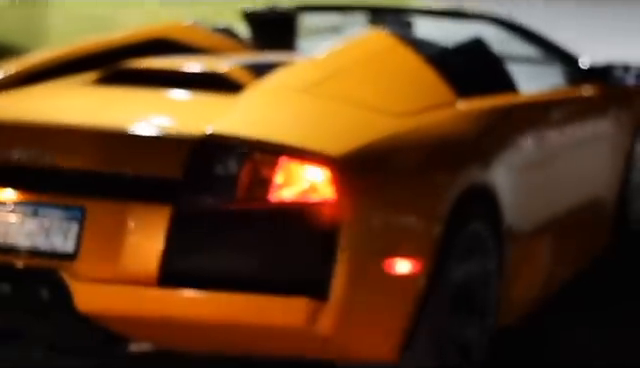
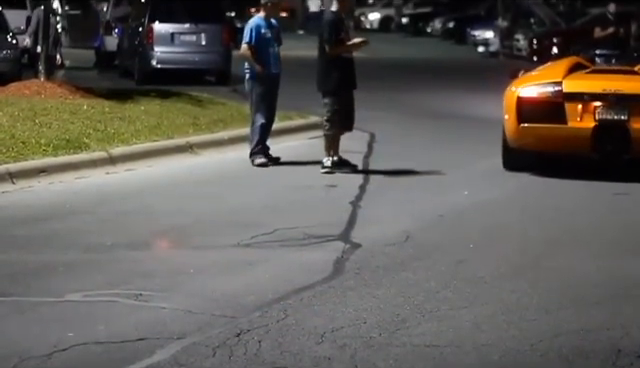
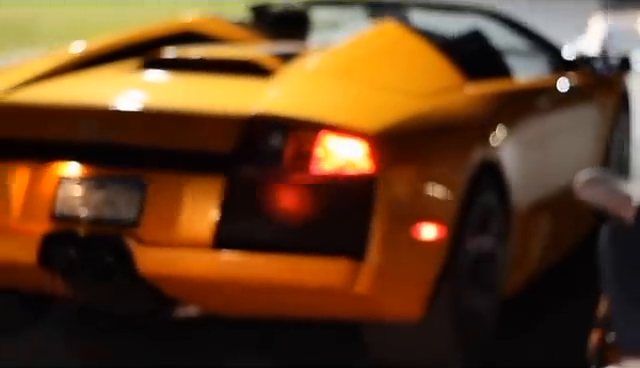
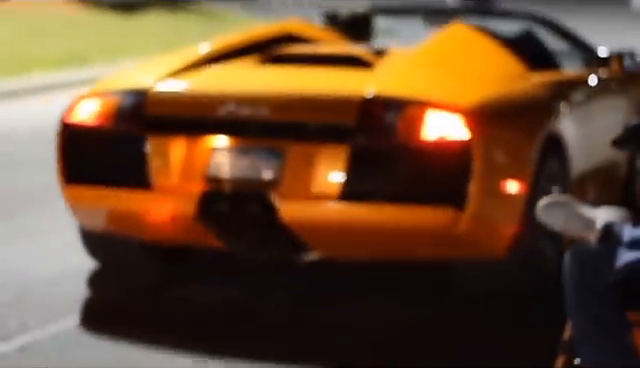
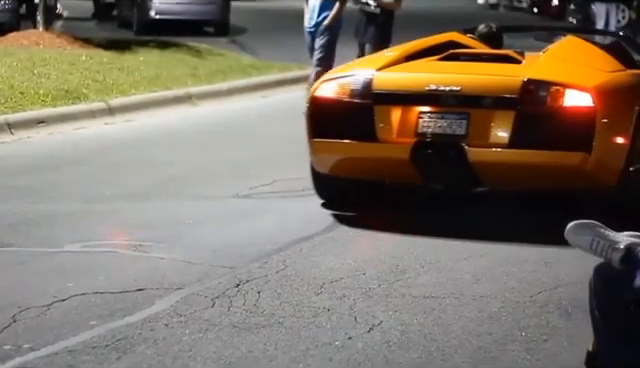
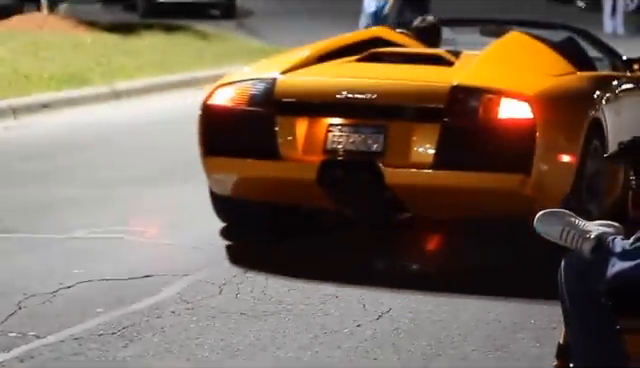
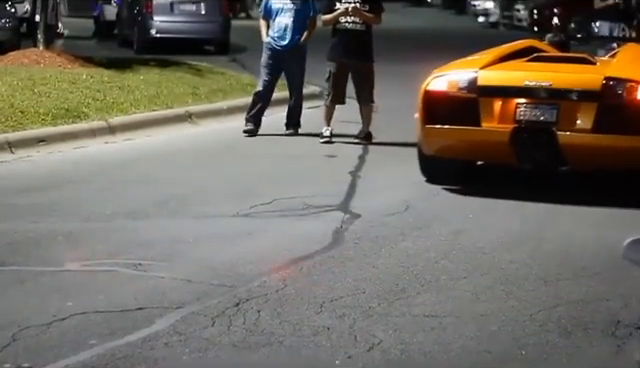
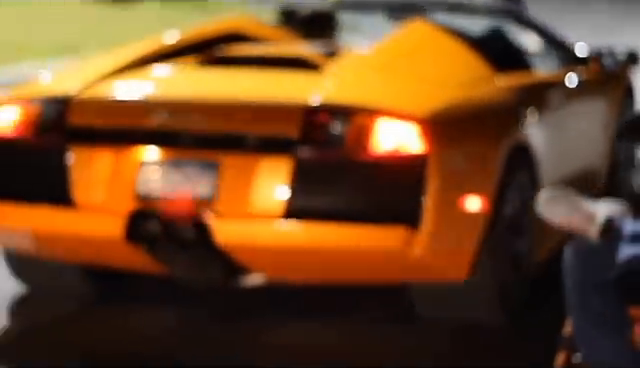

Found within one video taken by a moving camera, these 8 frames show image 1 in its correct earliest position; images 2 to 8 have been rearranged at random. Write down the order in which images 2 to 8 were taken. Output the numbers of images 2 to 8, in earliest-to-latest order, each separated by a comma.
3, 8, 4, 6, 5, 7, 2
